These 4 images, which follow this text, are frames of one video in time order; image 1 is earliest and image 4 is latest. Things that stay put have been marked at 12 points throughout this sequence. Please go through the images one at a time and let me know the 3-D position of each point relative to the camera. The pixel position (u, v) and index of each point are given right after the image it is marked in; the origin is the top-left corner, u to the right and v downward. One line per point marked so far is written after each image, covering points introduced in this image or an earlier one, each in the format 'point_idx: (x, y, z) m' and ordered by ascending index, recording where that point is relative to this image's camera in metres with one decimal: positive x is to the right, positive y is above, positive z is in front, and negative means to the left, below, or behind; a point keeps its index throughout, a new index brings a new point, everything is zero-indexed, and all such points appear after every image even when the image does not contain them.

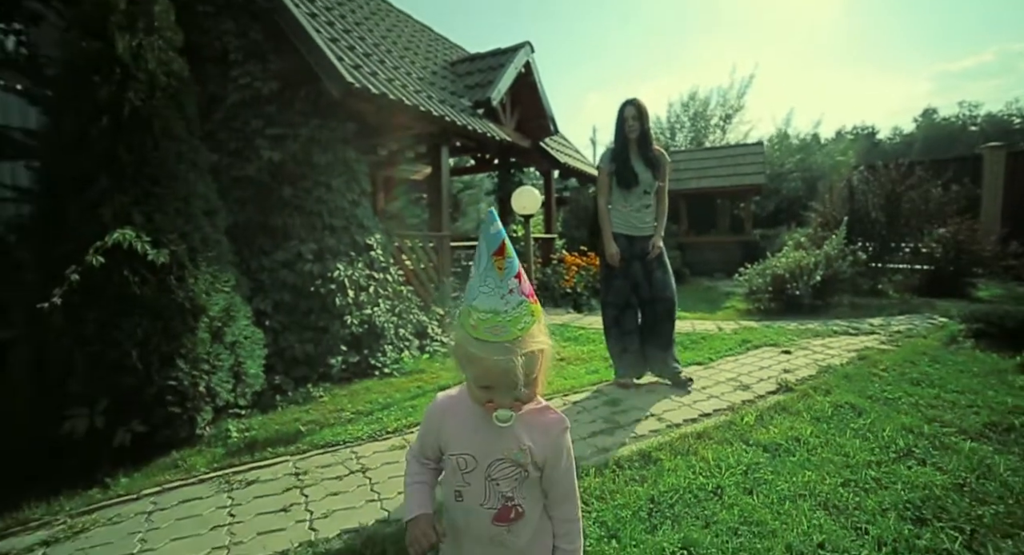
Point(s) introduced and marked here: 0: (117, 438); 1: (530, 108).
0: (-1.9, -0.8, +2.6) m
1: (+0.3, +2.6, +8.1) m
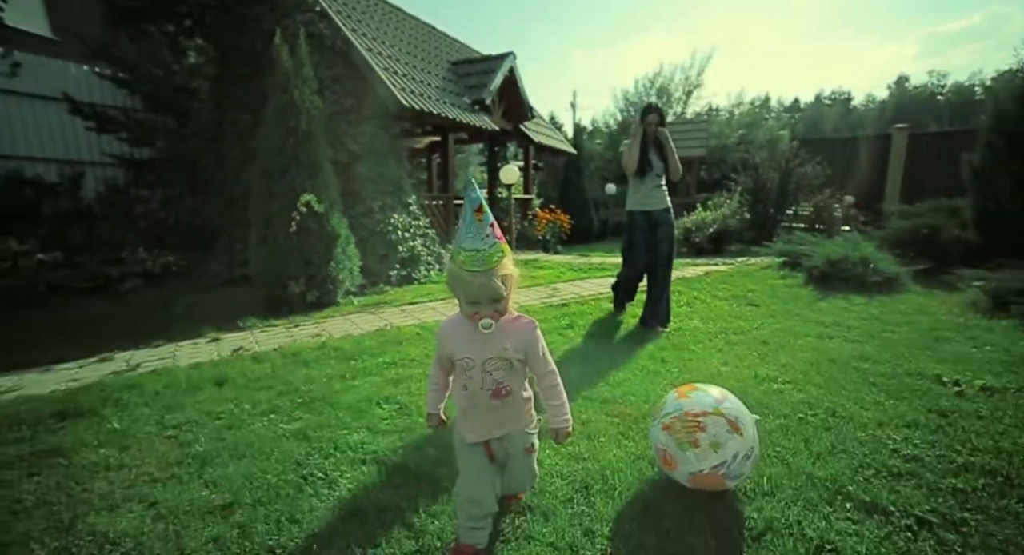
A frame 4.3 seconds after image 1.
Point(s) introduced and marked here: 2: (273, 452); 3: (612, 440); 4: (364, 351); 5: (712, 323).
0: (-2.0, -0.2, +5.2) m
1: (0.0, +3.6, +10.5) m
2: (-0.9, -0.7, +2.1) m
3: (+0.4, -0.7, +2.2) m
4: (-1.0, -0.5, +3.5) m
5: (+1.6, -0.4, +4.2) m
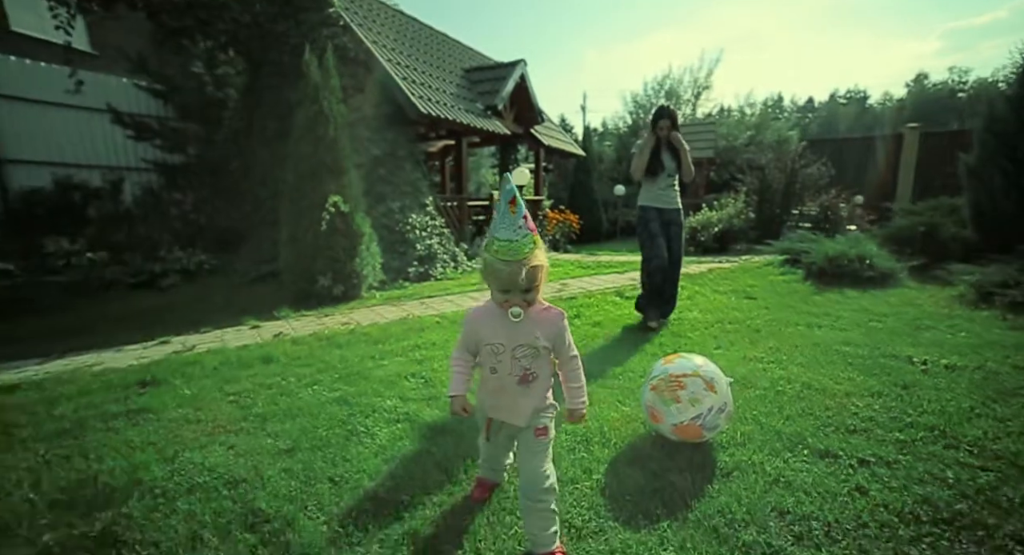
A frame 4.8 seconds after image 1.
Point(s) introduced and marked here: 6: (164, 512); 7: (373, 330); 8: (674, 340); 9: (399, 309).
0: (-1.9, -0.2, +5.6) m
1: (+0.3, +3.6, +10.8) m
2: (-0.9, -0.6, +2.4) m
3: (+0.5, -0.6, +2.5) m
4: (-0.9, -0.4, +3.9) m
5: (+1.7, -0.3, +4.5) m
6: (-1.0, -0.7, +1.5) m
7: (-1.1, -0.4, +4.0) m
8: (+1.2, -0.4, +3.7) m
9: (-1.1, -0.3, +4.9) m
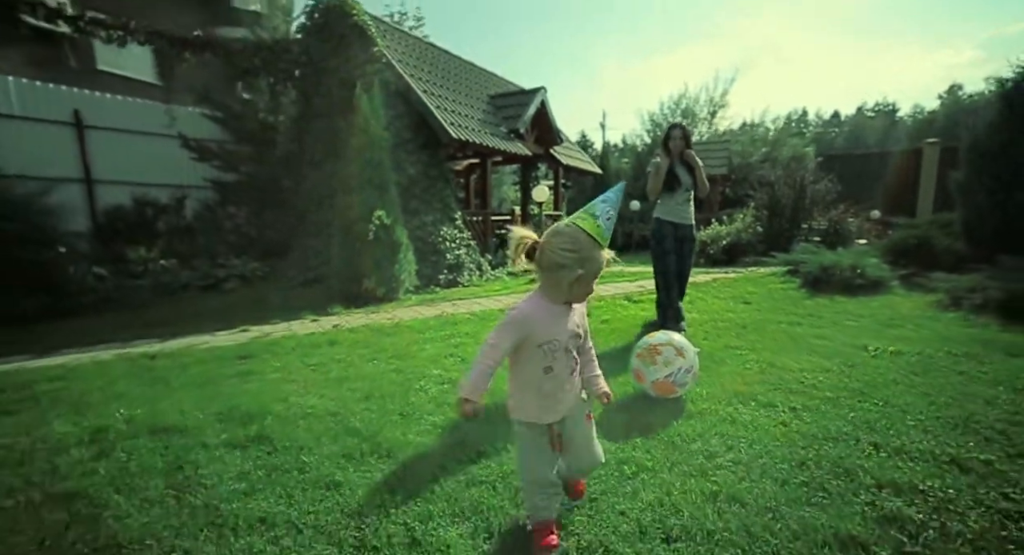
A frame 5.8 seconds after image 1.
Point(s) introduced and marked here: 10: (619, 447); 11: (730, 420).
0: (-1.7, -0.2, +6.3) m
1: (+0.8, +3.4, +11.6) m
2: (-0.8, -0.6, +3.1) m
3: (+0.6, -0.6, +3.2) m
4: (-0.7, -0.5, +4.6) m
5: (+1.9, -0.4, +5.1) m
6: (-0.9, -0.6, +2.2) m
7: (-0.9, -0.4, +4.7) m
8: (+1.3, -0.5, +4.4) m
9: (-0.9, -0.4, +5.6) m
10: (+0.4, -0.7, +2.1) m
11: (+1.0, -0.6, +2.3) m
